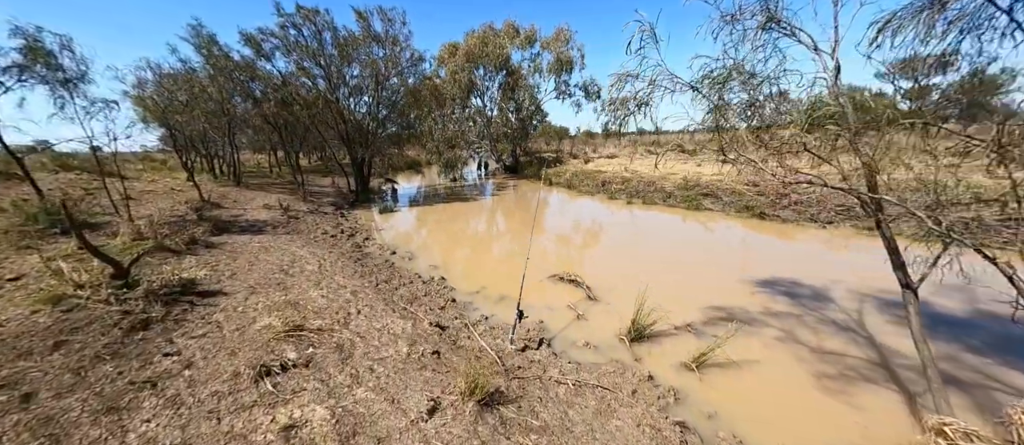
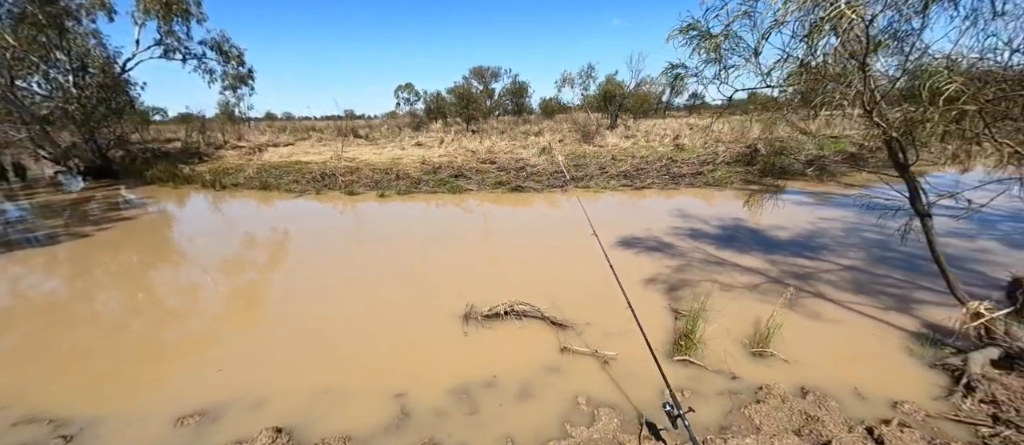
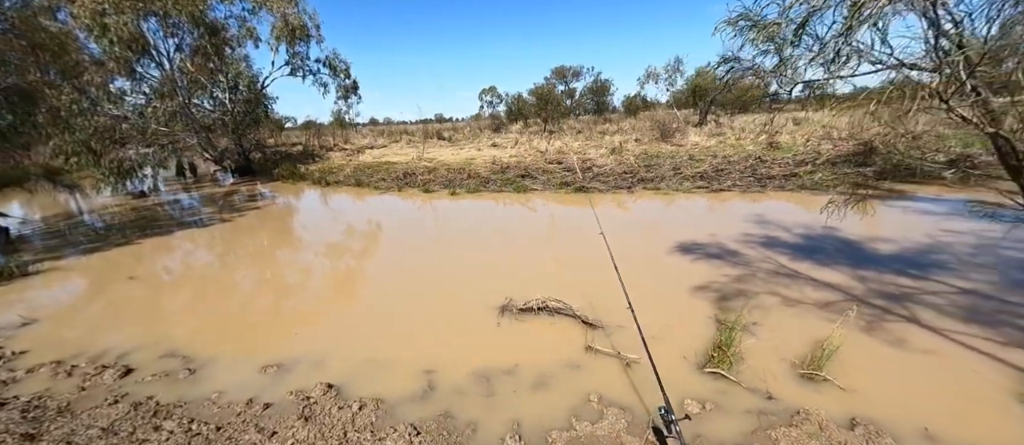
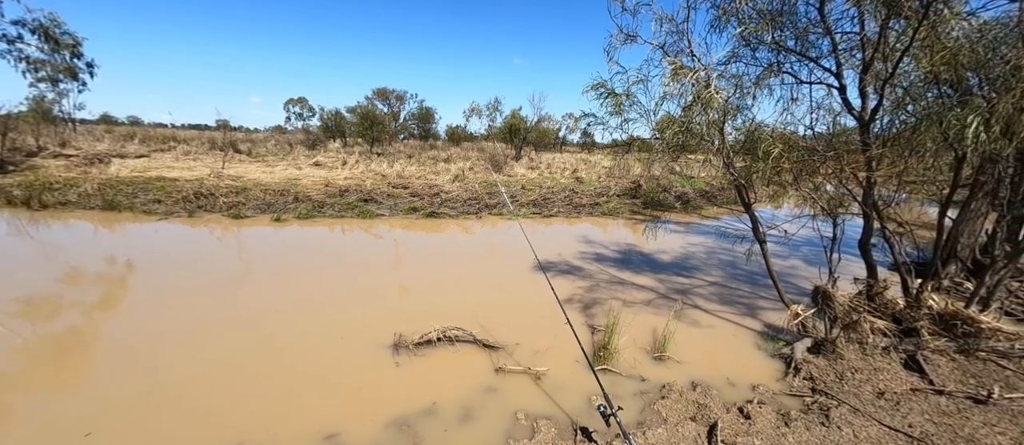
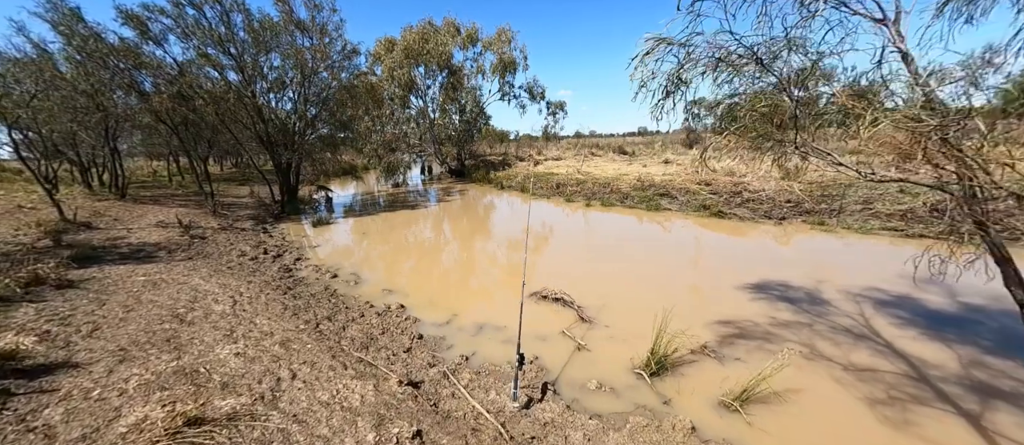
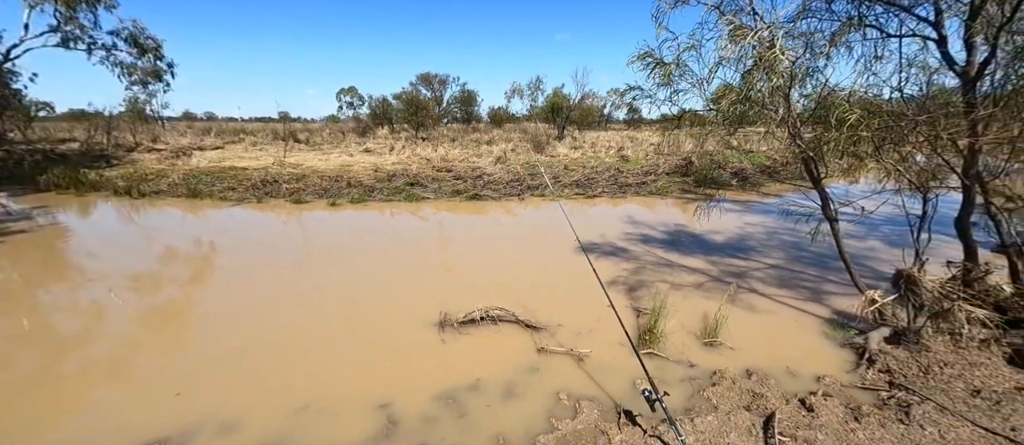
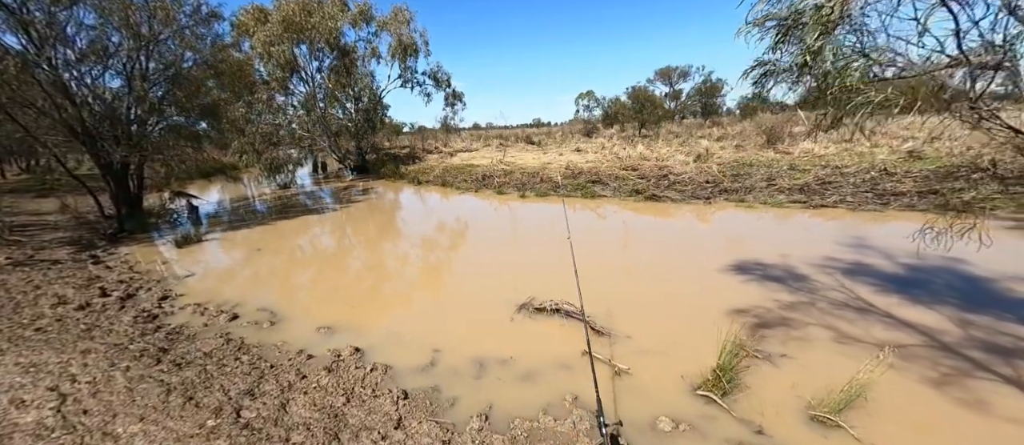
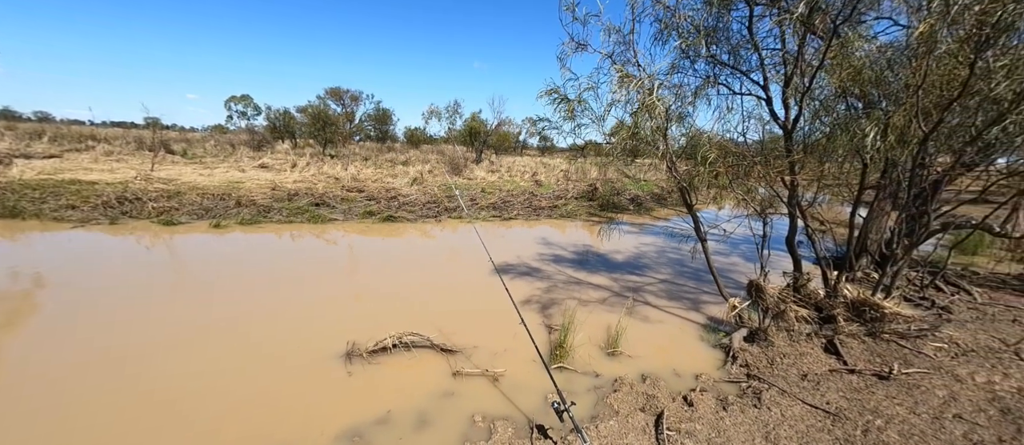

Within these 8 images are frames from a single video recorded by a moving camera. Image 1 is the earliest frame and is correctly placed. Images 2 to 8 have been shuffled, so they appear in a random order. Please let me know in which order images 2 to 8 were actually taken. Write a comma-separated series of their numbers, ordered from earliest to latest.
5, 7, 3, 2, 6, 4, 8
